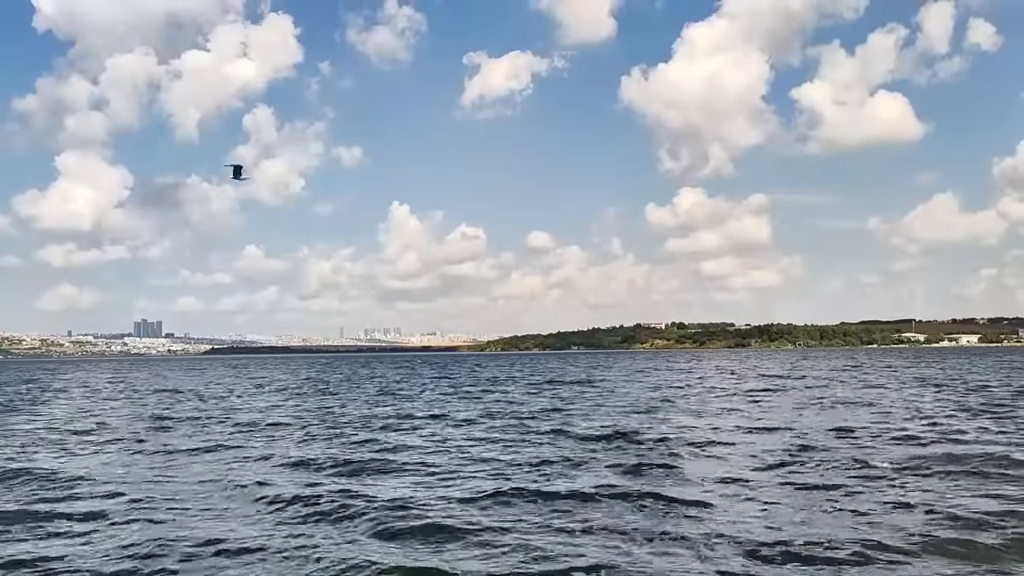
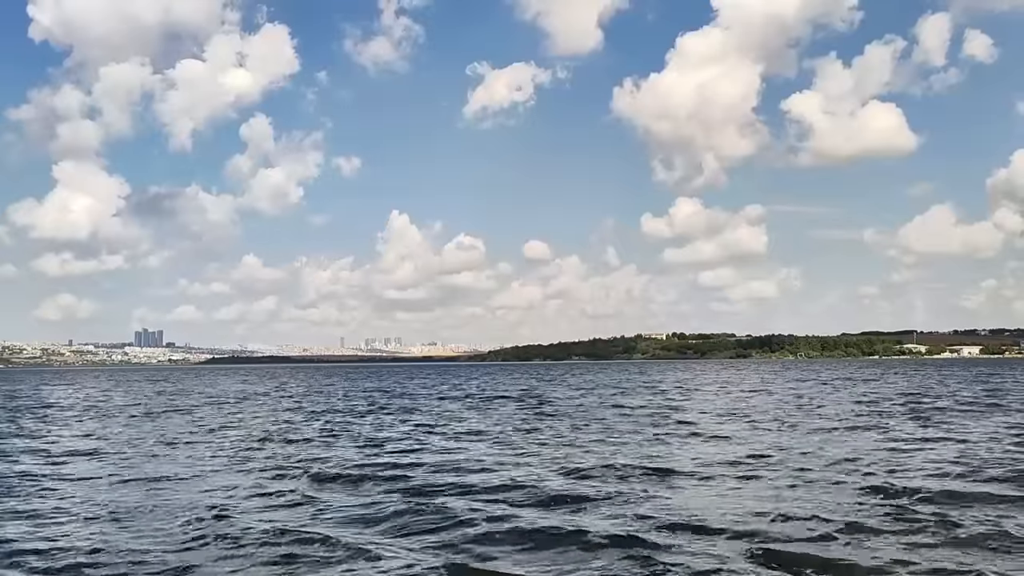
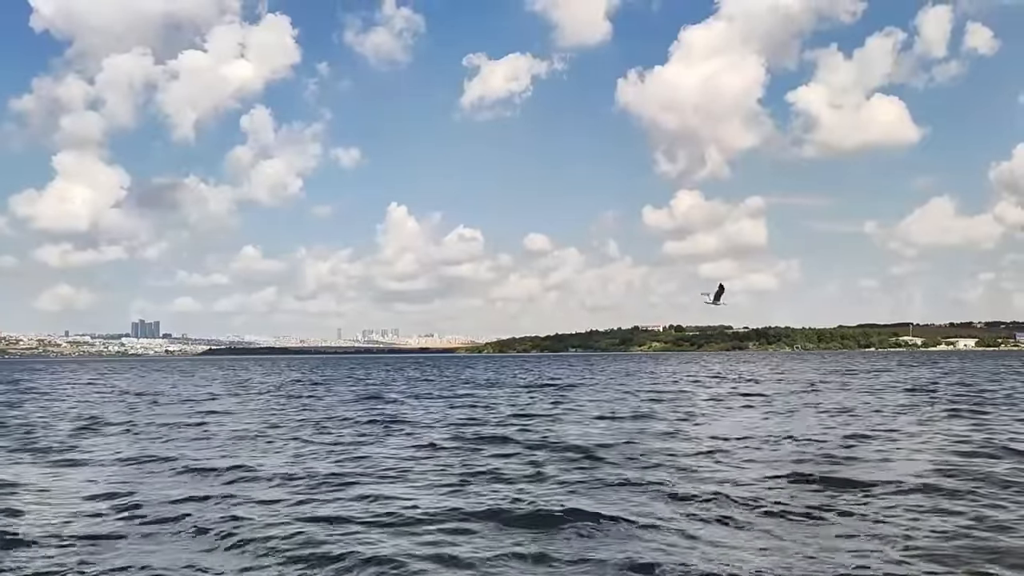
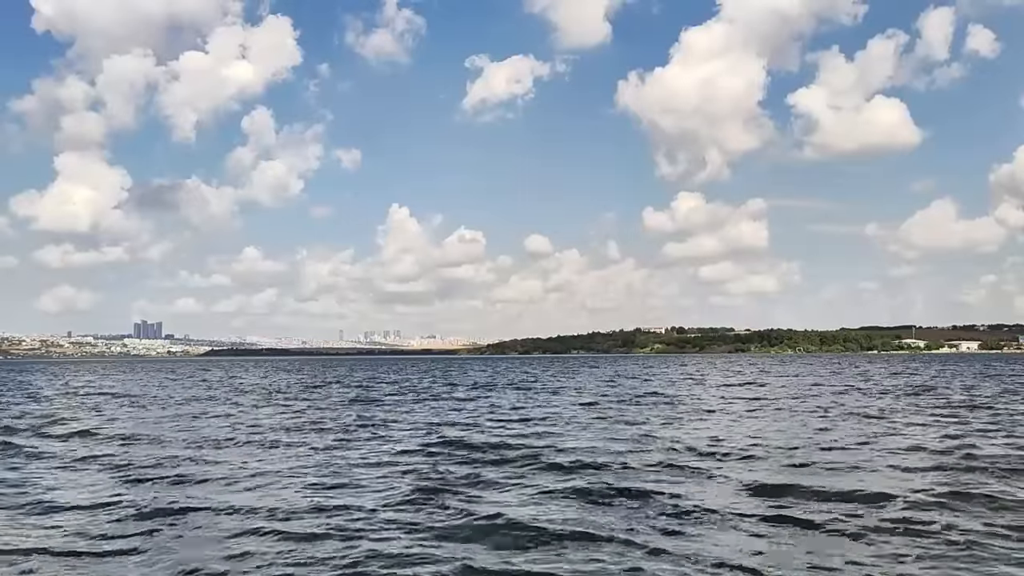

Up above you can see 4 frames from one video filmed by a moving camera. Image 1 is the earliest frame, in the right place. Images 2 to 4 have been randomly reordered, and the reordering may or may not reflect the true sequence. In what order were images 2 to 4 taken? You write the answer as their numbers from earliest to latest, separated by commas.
3, 4, 2
